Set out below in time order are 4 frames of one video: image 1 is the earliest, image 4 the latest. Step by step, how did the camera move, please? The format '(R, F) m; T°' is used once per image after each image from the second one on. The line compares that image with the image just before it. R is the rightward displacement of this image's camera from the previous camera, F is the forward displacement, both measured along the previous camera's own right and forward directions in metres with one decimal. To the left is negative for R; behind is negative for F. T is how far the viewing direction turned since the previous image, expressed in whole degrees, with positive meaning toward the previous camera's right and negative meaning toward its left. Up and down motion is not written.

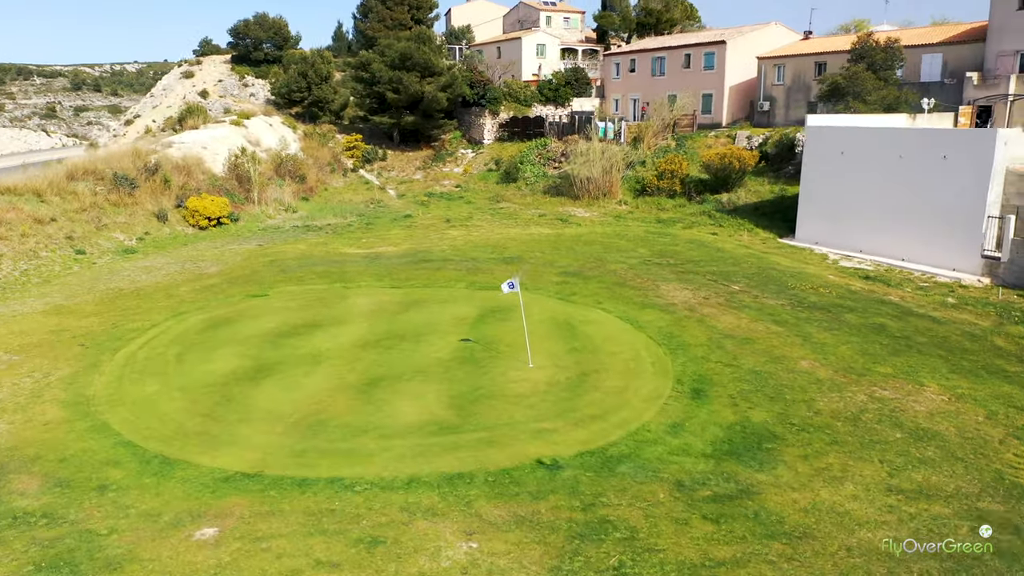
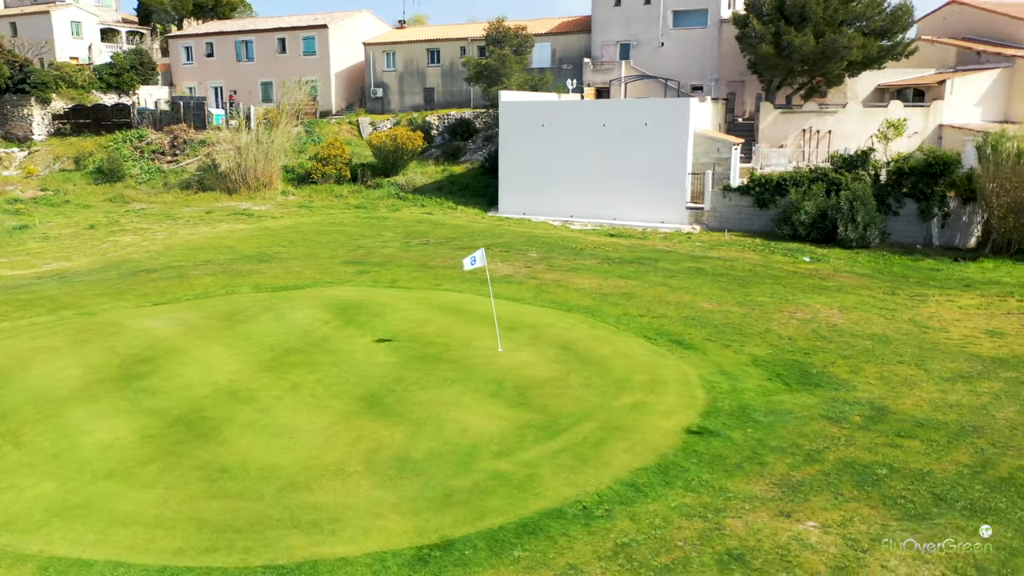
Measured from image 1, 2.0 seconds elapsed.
(-6.9, +4.4) m; +35°
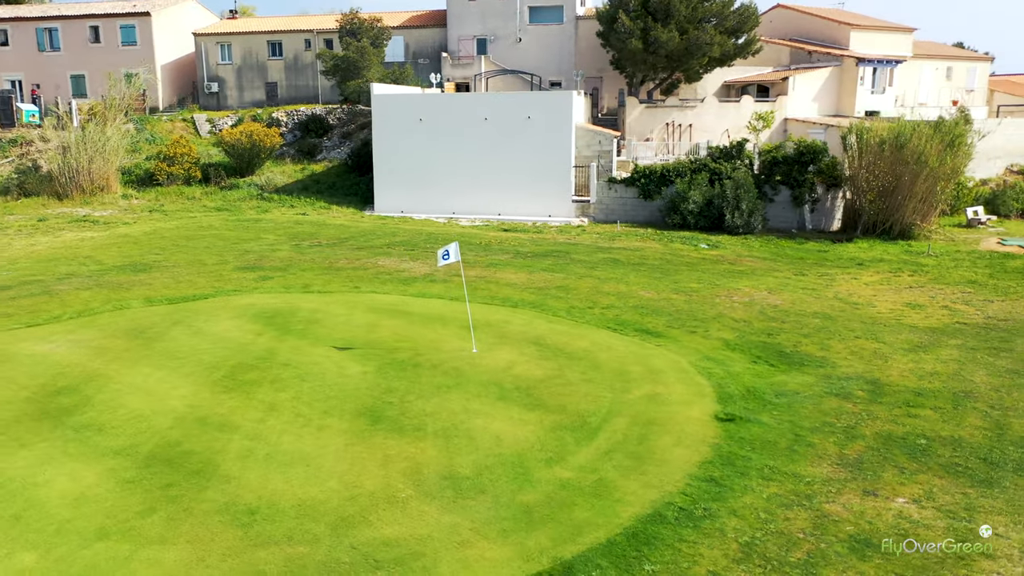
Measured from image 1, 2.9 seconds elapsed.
(-2.3, +1.1) m; +13°
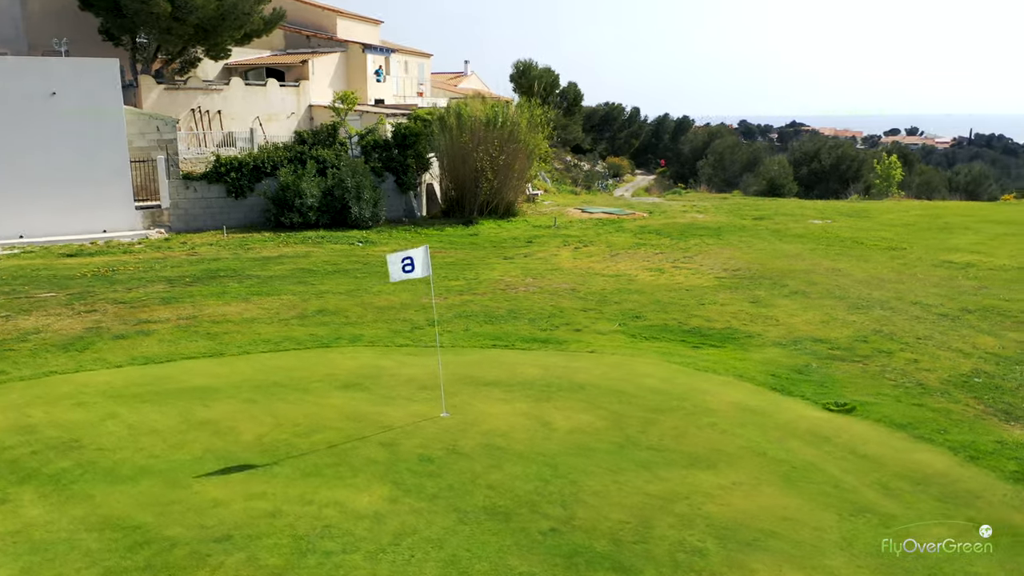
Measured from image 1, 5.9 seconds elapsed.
(-5.2, +5.9) m; +43°
